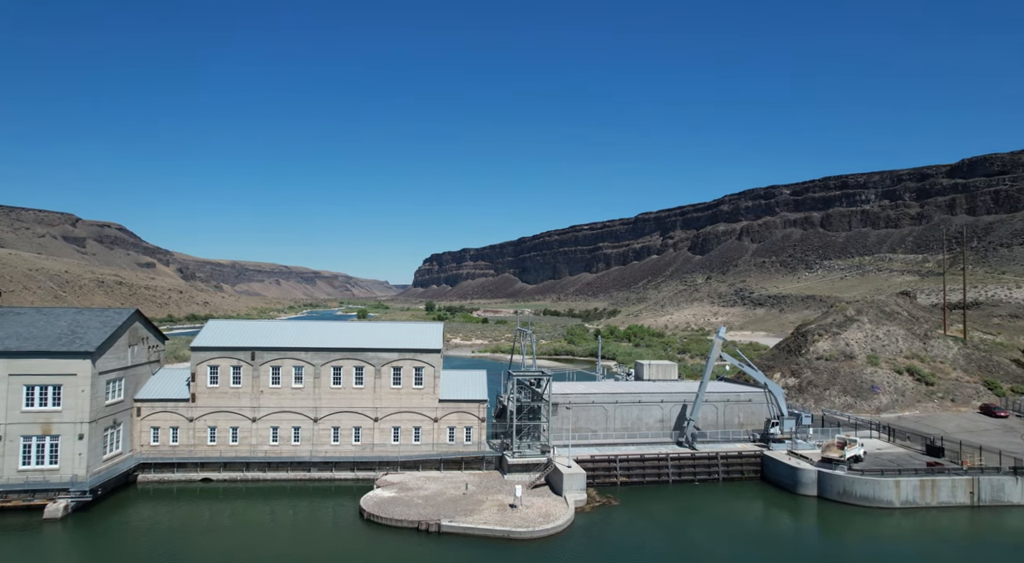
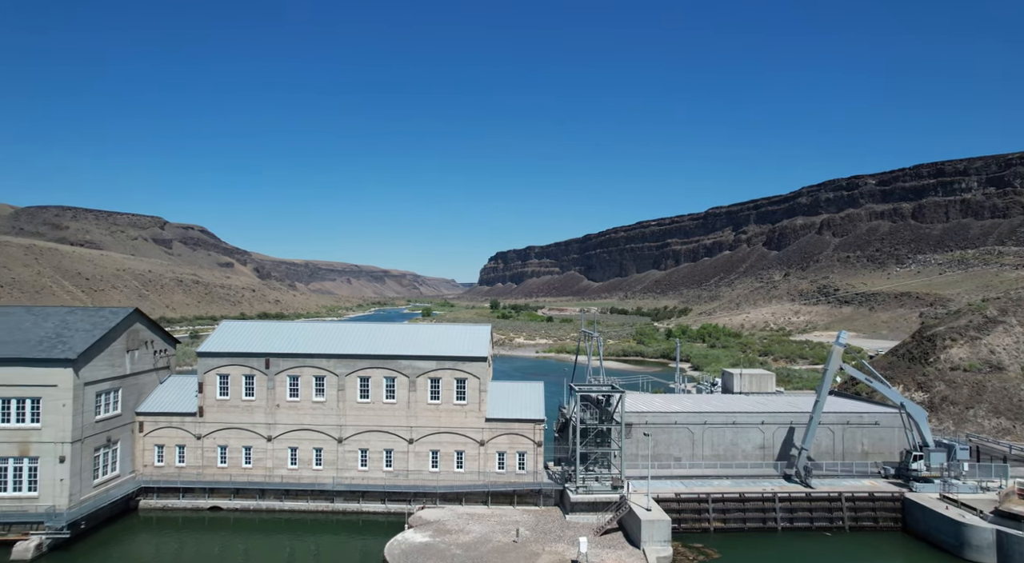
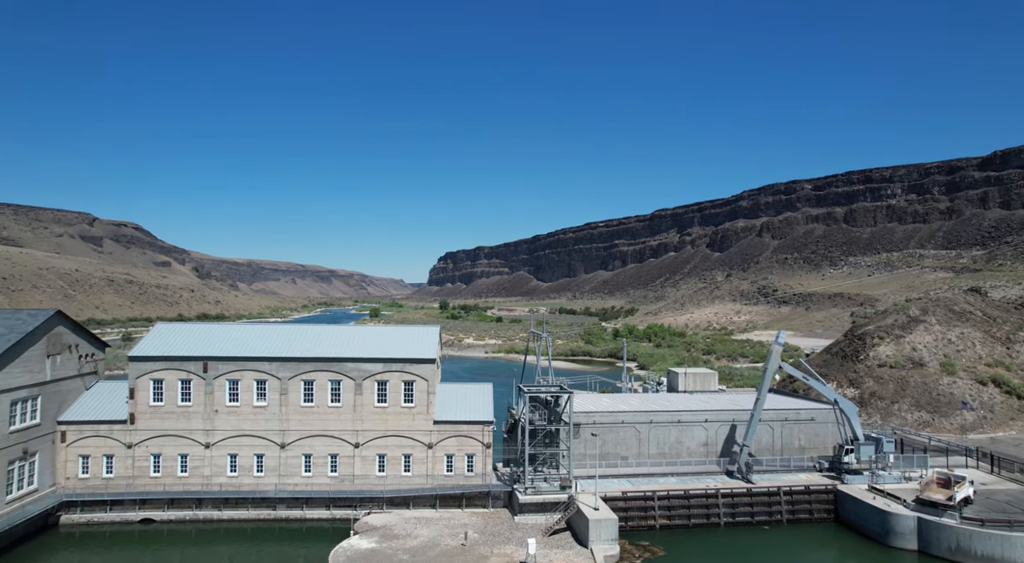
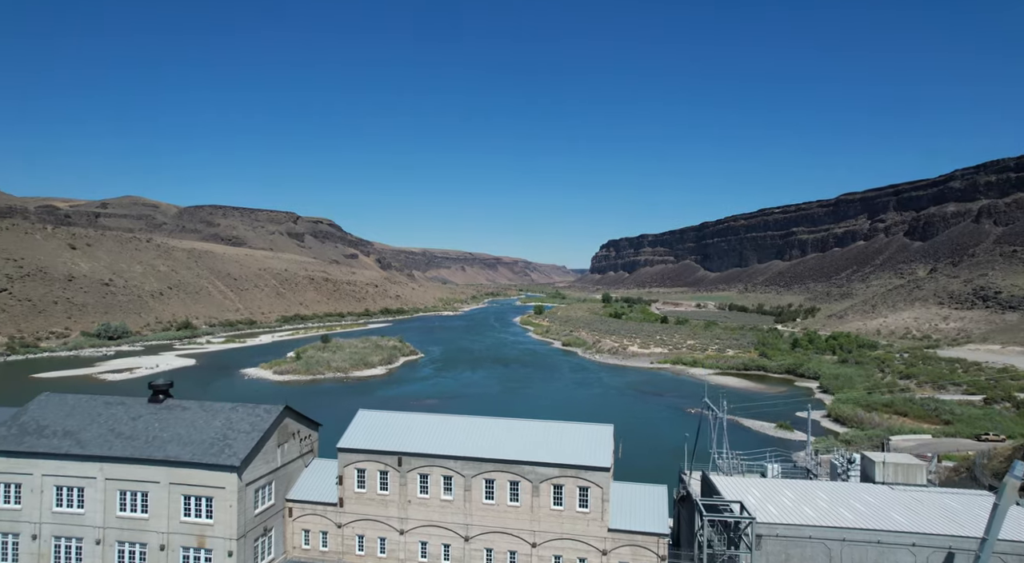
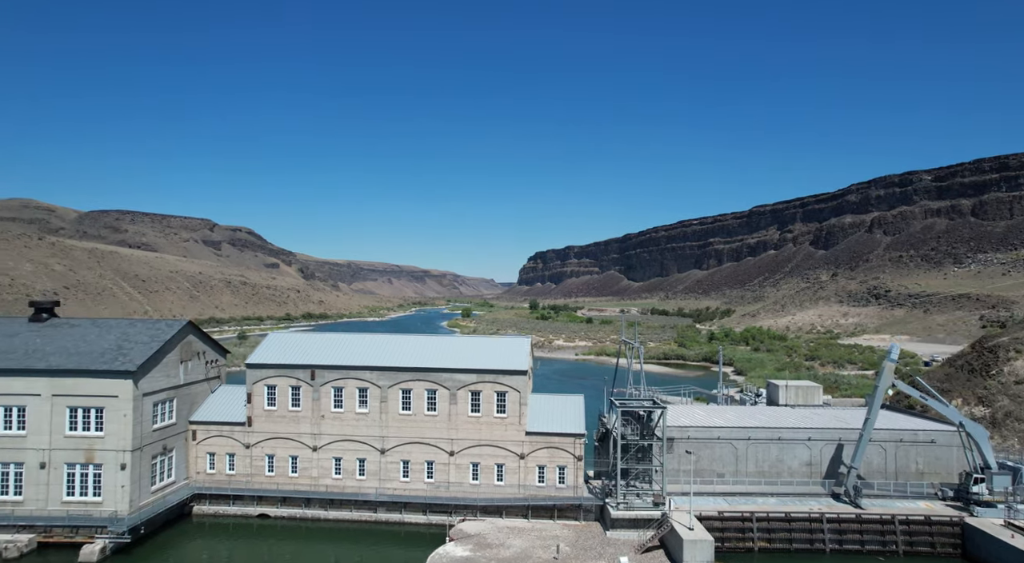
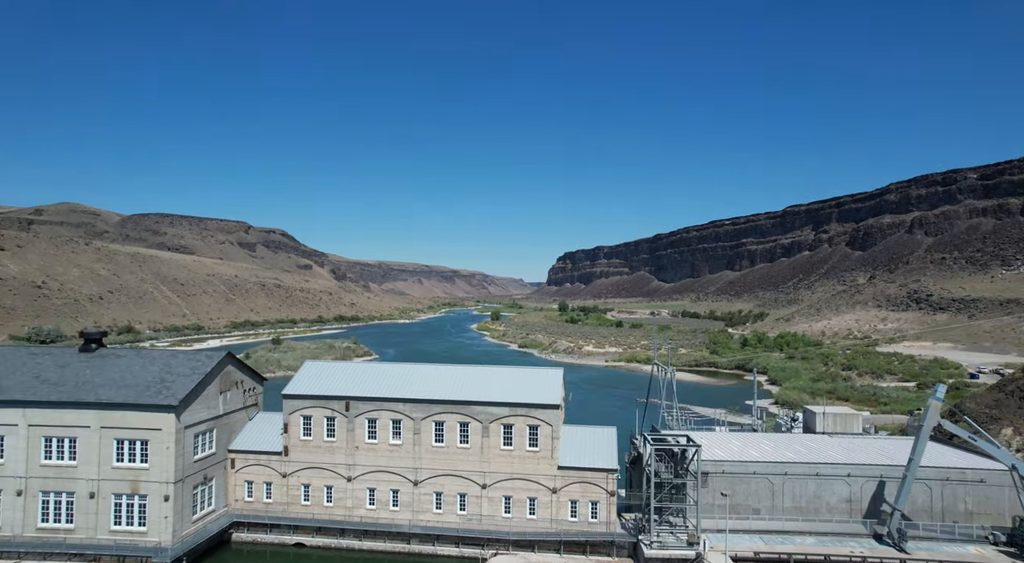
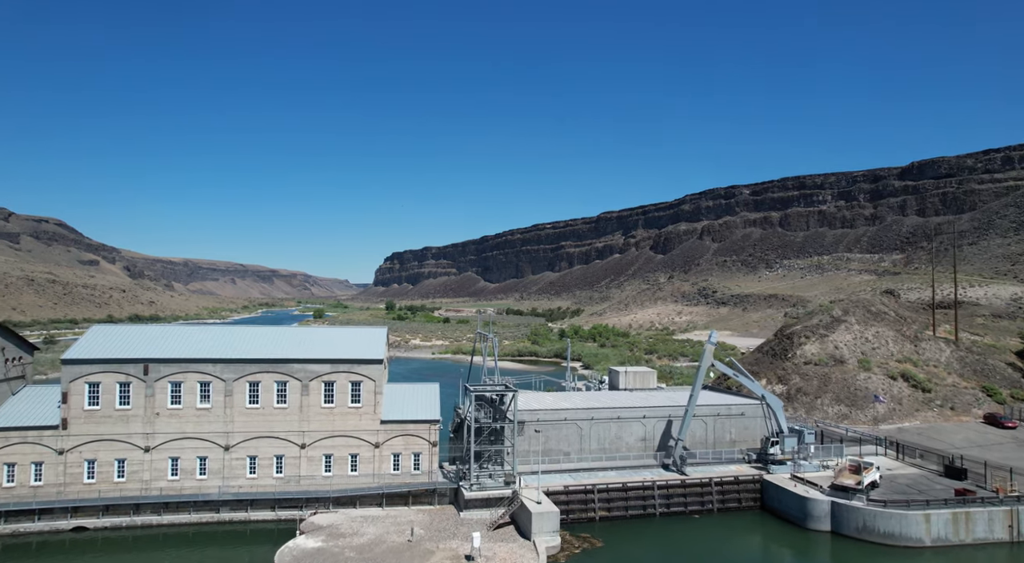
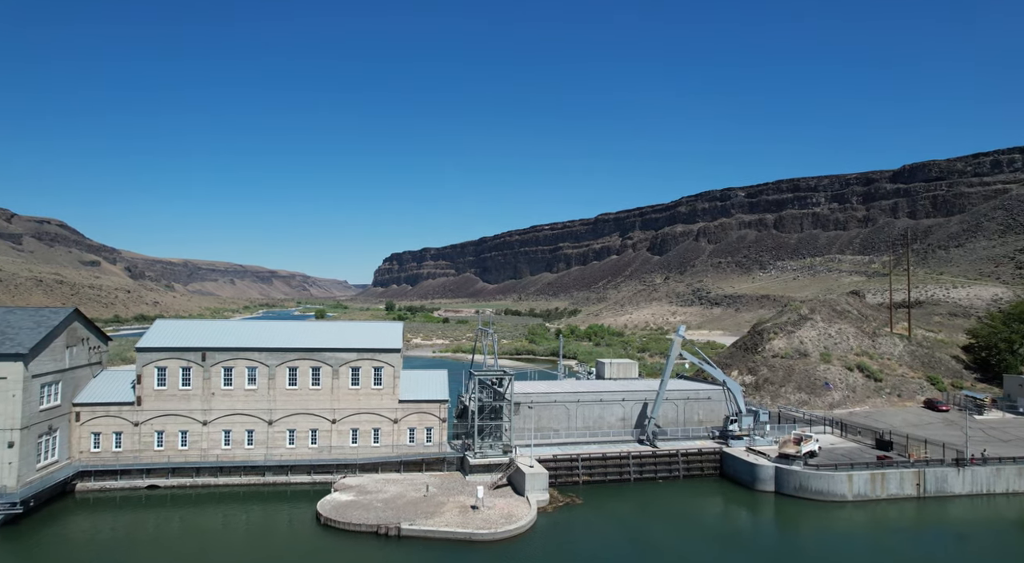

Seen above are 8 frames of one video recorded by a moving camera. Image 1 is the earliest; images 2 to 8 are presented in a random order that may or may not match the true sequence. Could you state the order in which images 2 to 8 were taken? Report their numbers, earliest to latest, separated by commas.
8, 7, 3, 2, 5, 6, 4
